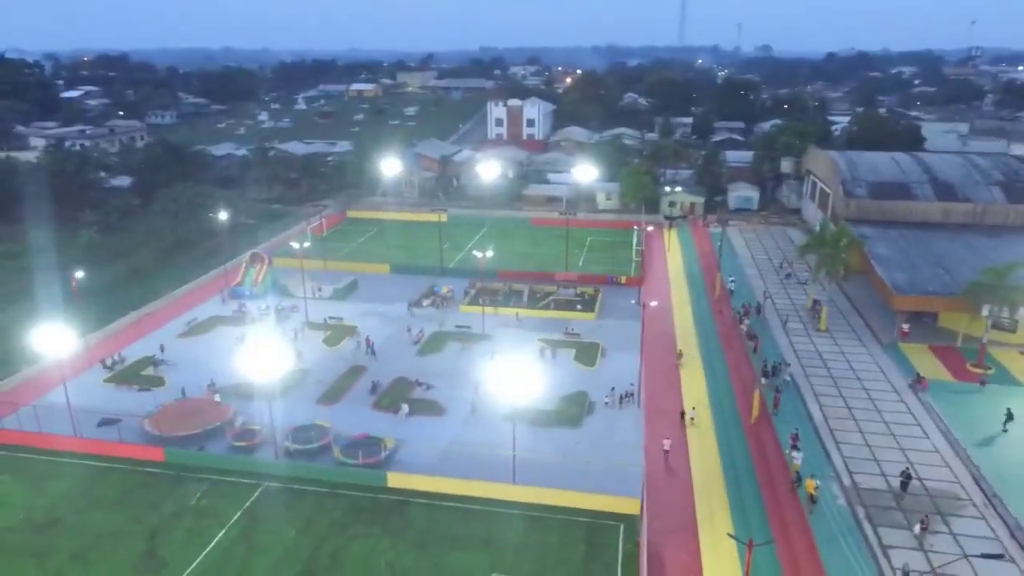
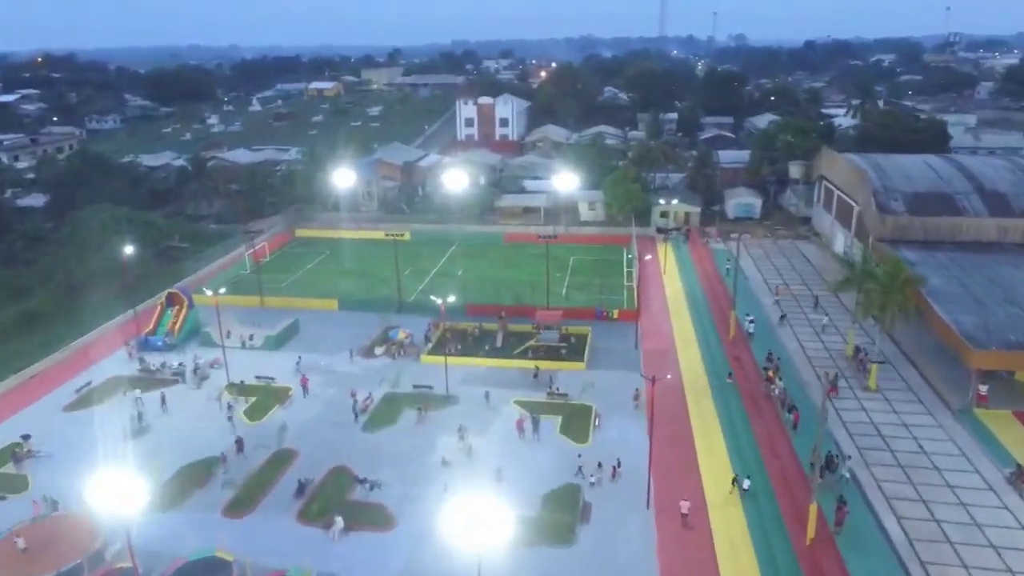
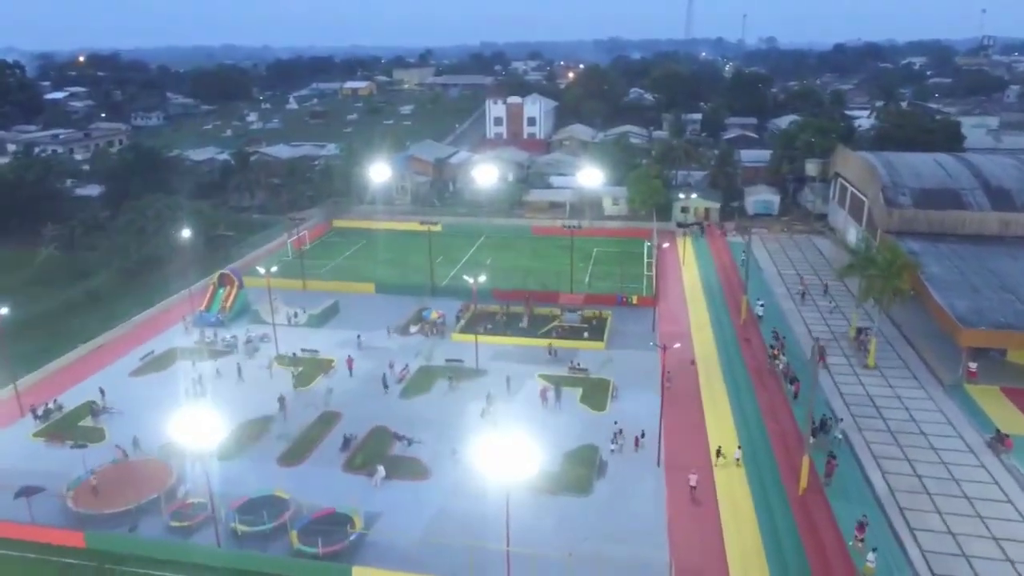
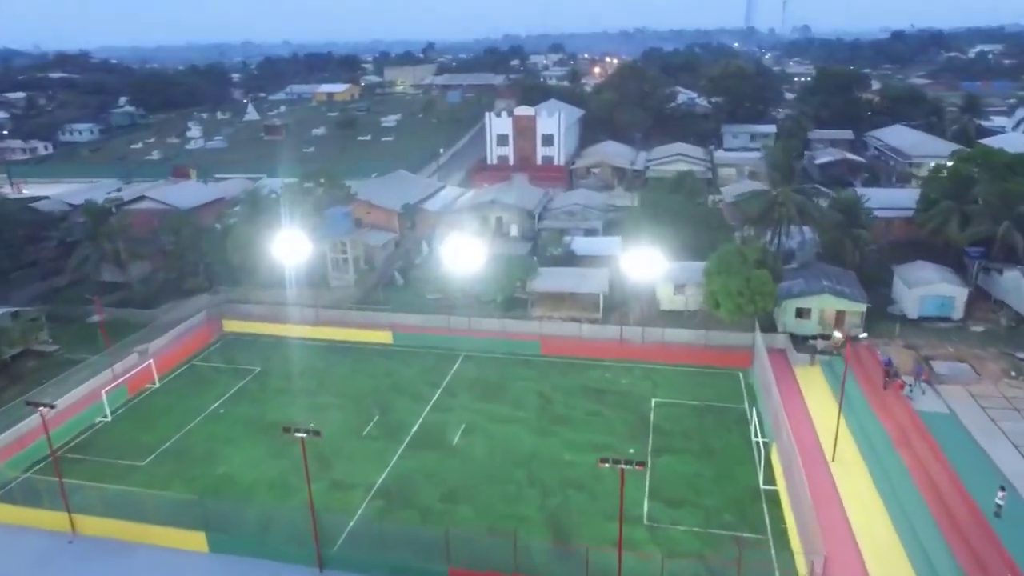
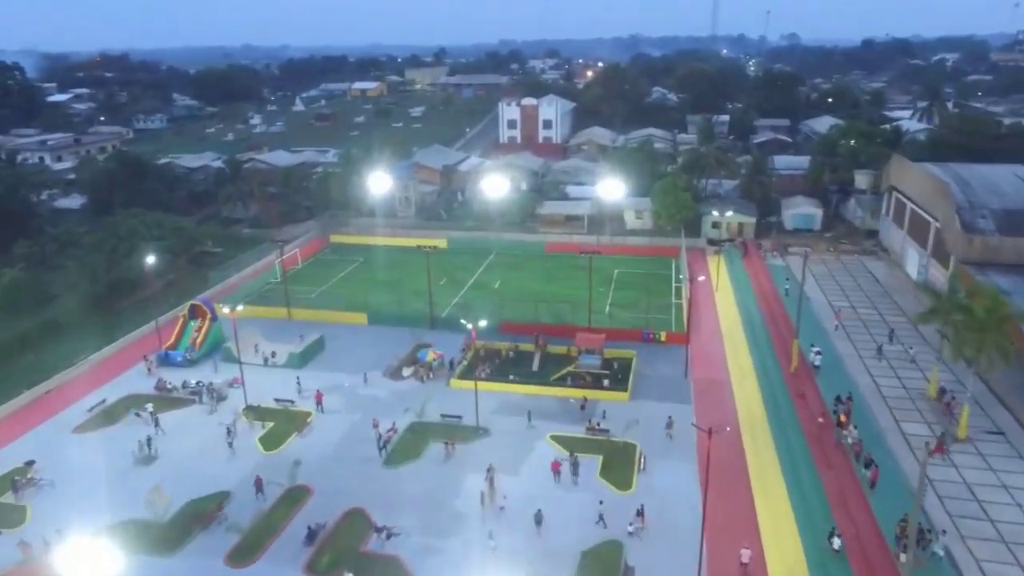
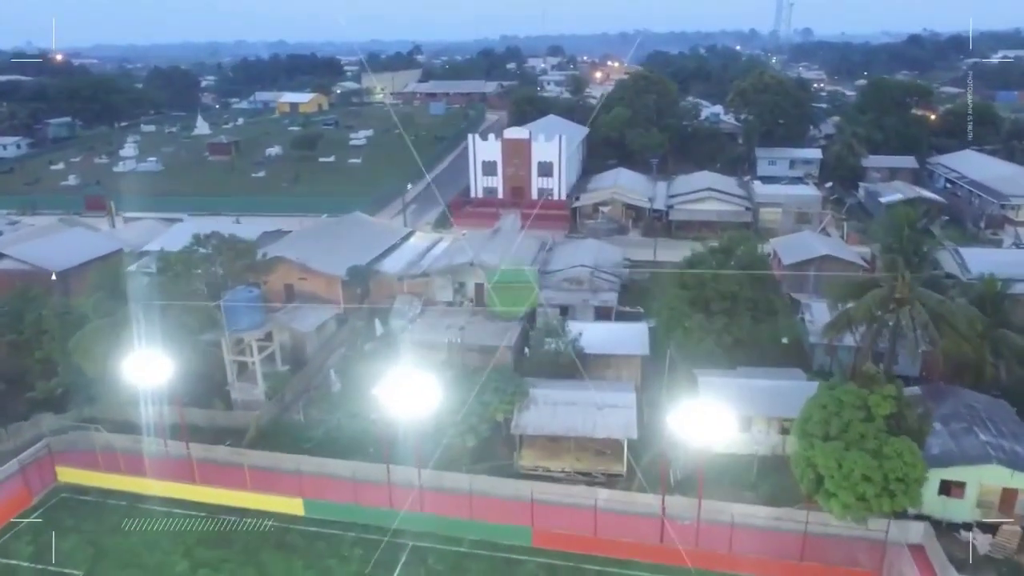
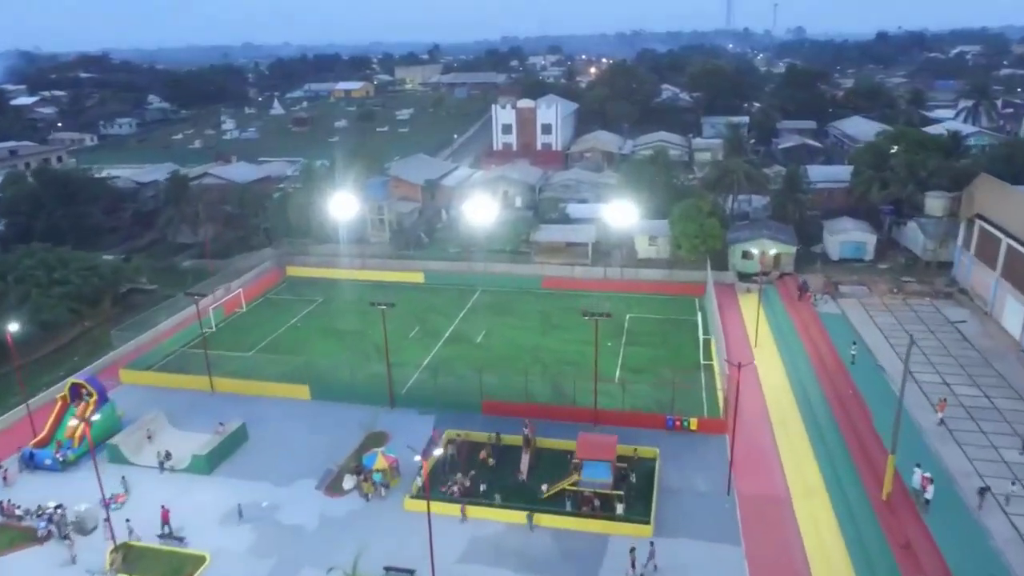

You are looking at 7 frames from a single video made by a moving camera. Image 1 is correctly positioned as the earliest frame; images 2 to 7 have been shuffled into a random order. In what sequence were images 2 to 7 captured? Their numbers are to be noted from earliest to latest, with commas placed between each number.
3, 2, 5, 7, 4, 6
